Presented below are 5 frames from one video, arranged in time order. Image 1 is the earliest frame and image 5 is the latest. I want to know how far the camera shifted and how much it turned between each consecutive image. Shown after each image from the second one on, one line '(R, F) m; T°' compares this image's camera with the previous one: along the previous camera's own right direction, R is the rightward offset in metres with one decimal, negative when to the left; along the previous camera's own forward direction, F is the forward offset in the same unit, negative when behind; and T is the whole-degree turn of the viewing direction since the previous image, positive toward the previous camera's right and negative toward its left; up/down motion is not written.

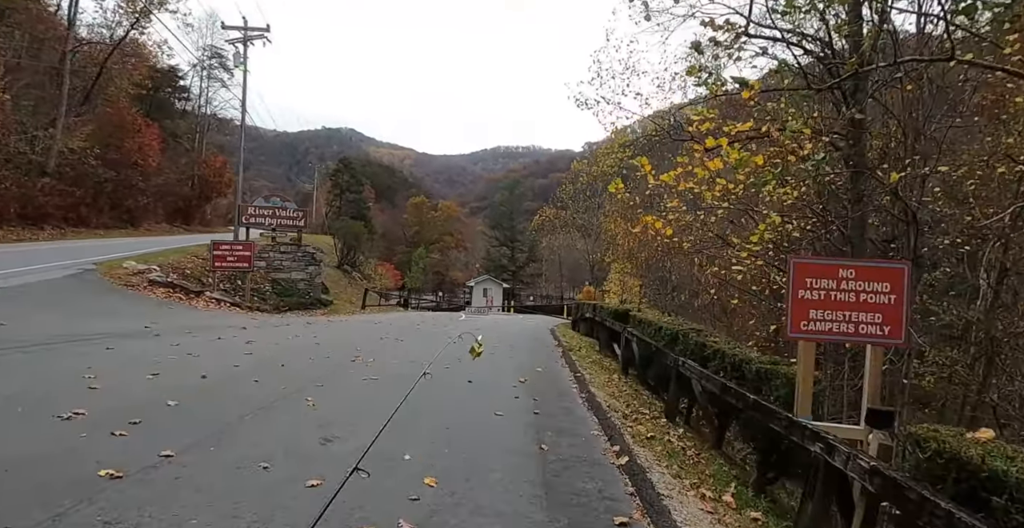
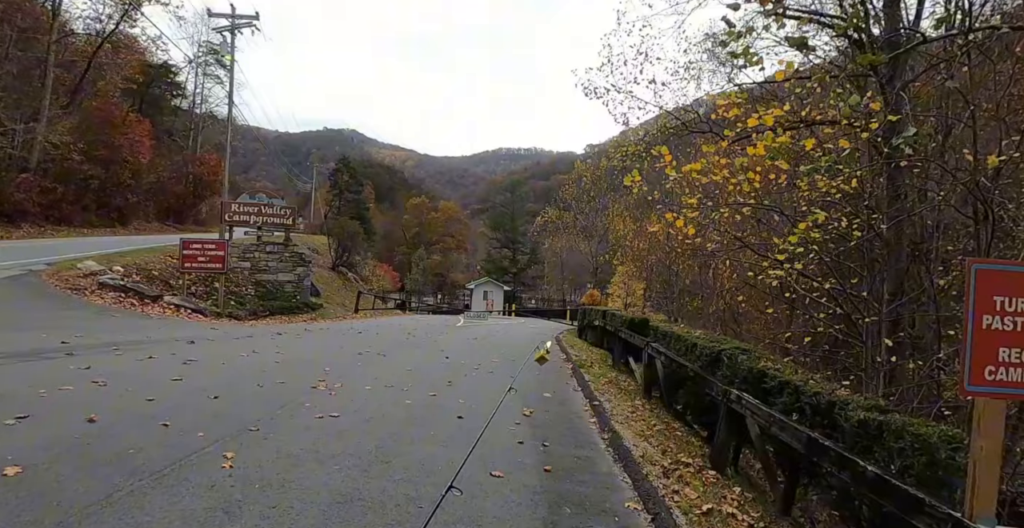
(0.0, +1.3) m; 0°
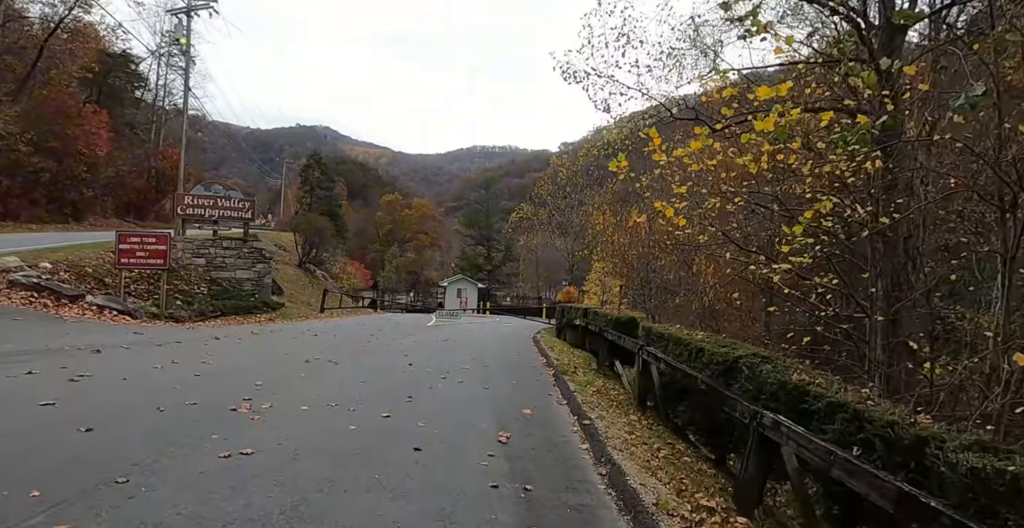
(0.0, +1.0) m; +2°
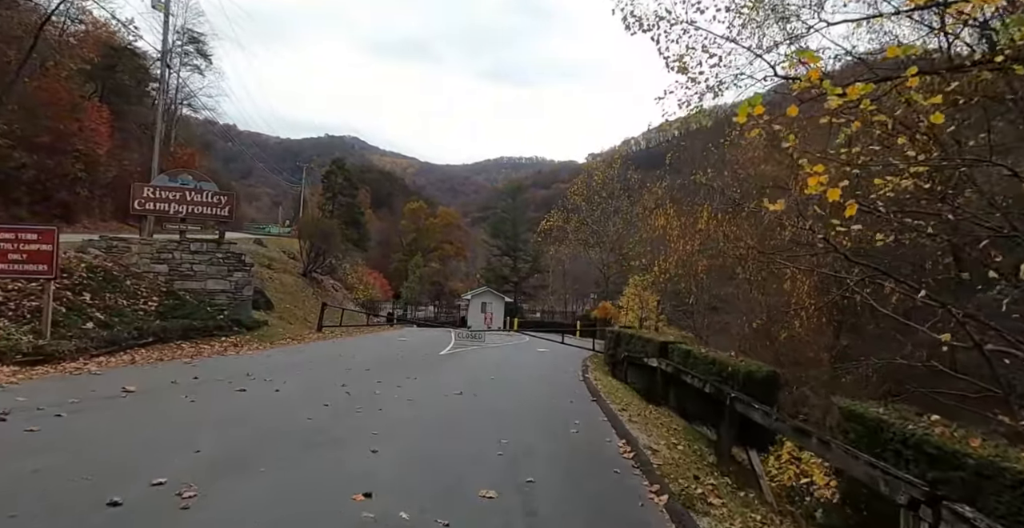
(-0.3, +3.8) m; -2°
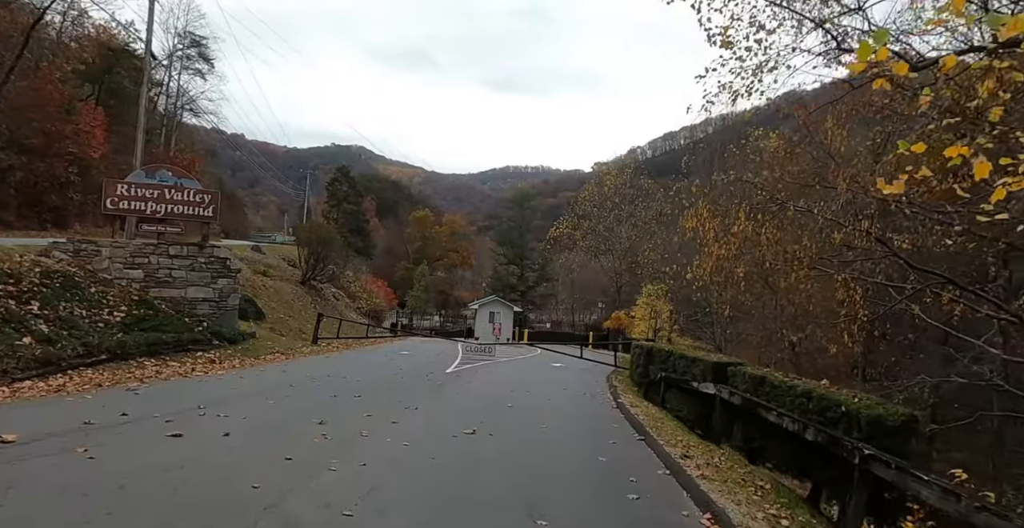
(-0.2, +1.5) m; -1°
